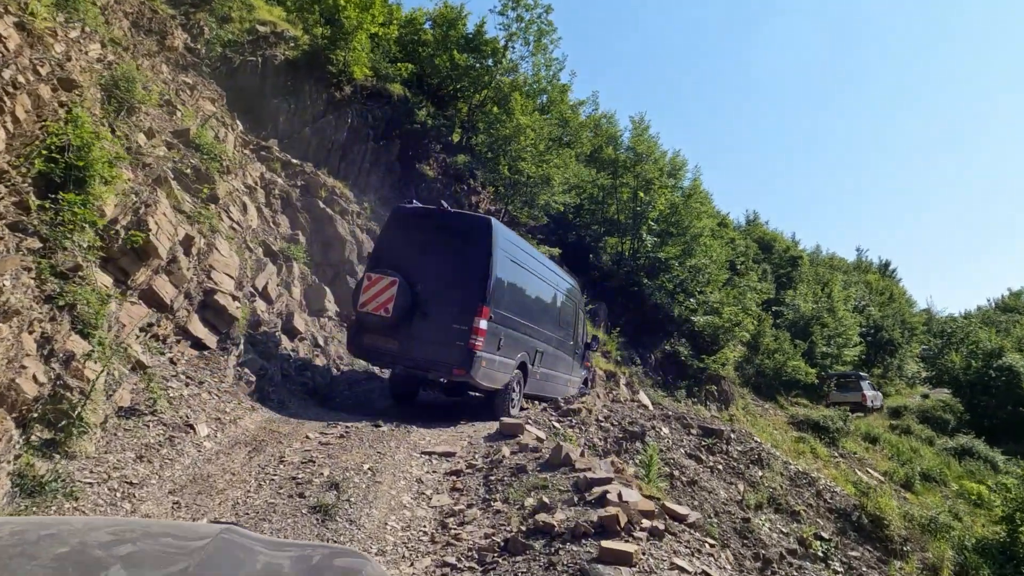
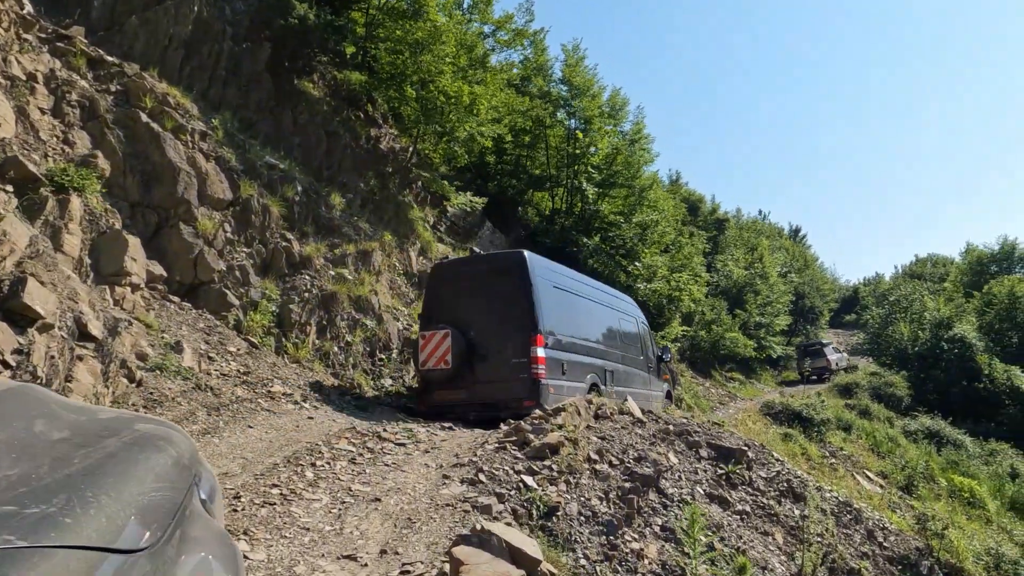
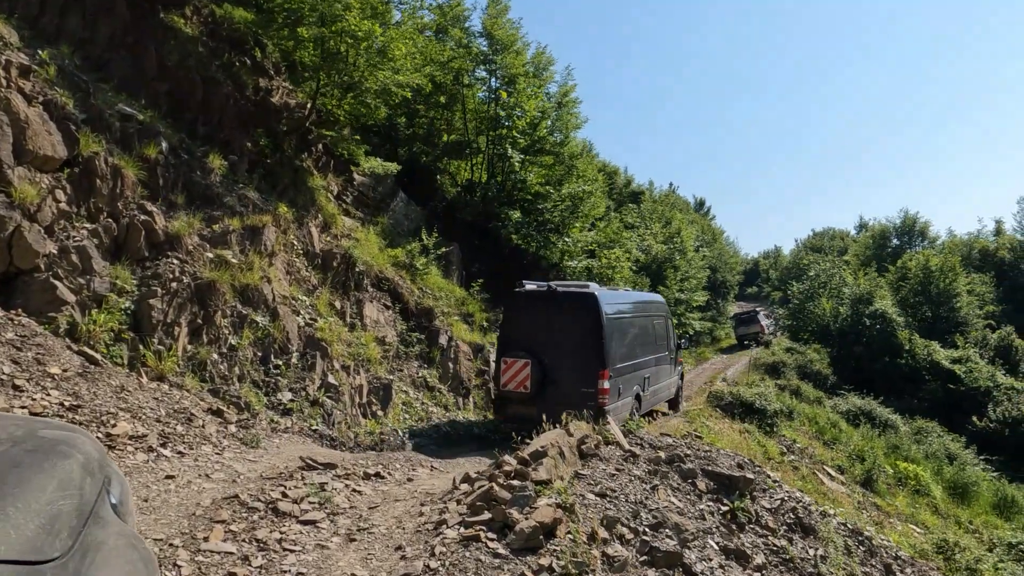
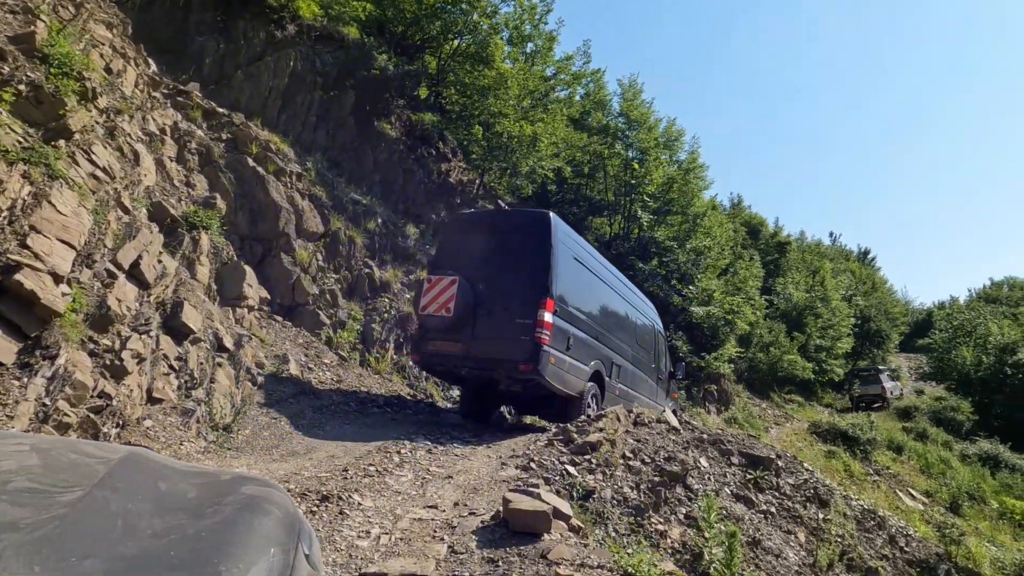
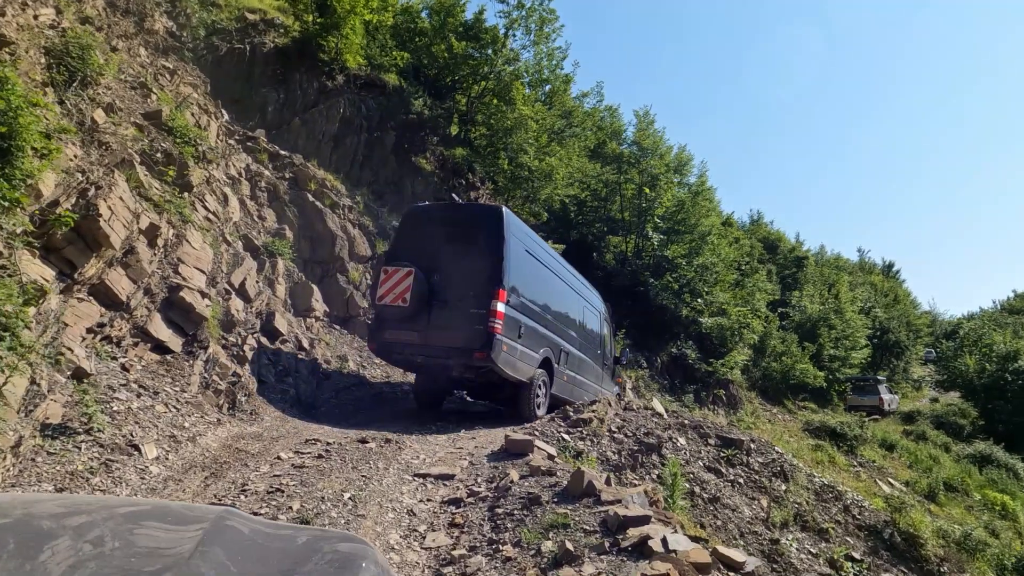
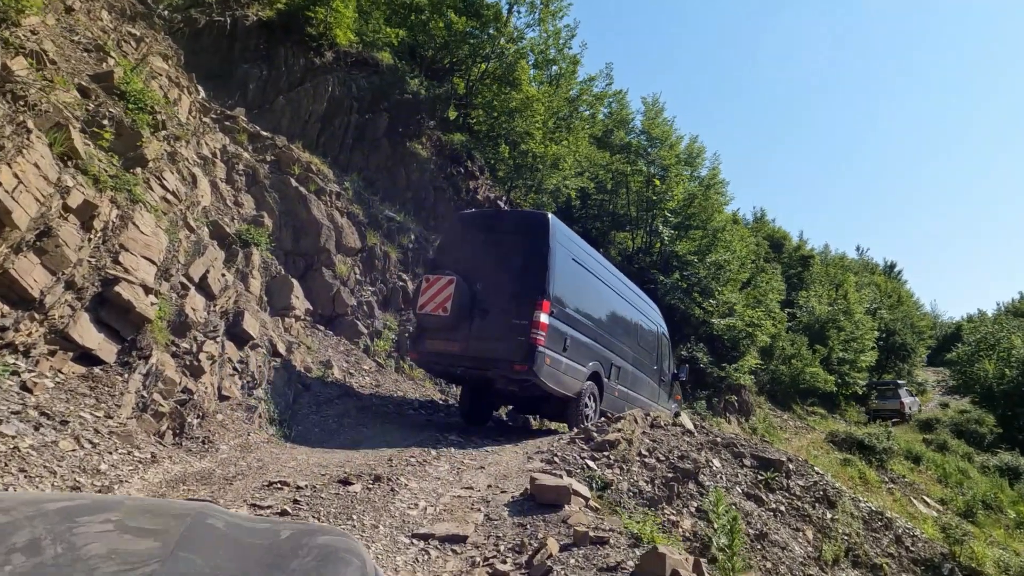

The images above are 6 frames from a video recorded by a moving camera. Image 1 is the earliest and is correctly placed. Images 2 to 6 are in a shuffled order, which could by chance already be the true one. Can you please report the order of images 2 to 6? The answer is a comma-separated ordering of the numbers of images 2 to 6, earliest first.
5, 6, 4, 2, 3
